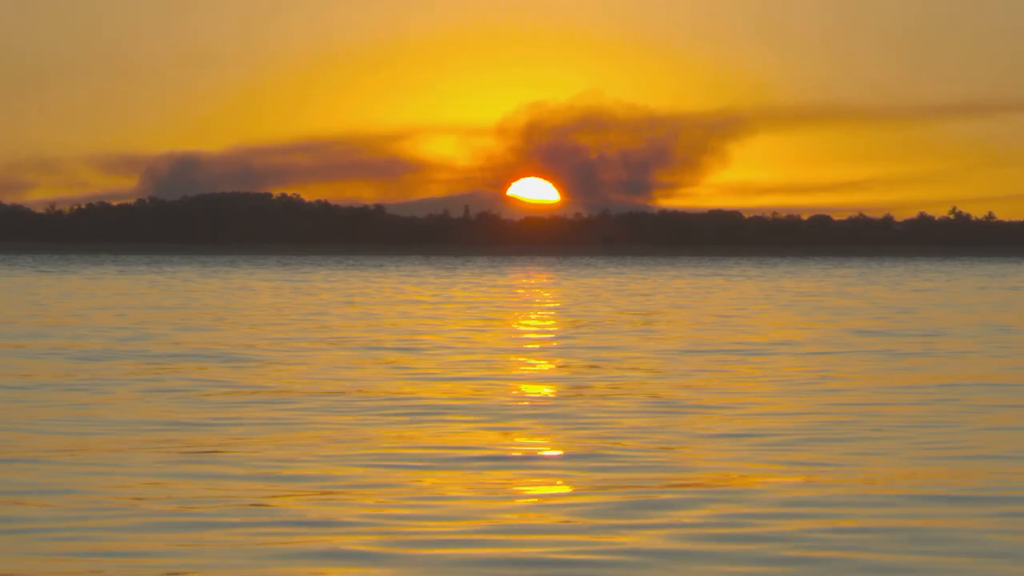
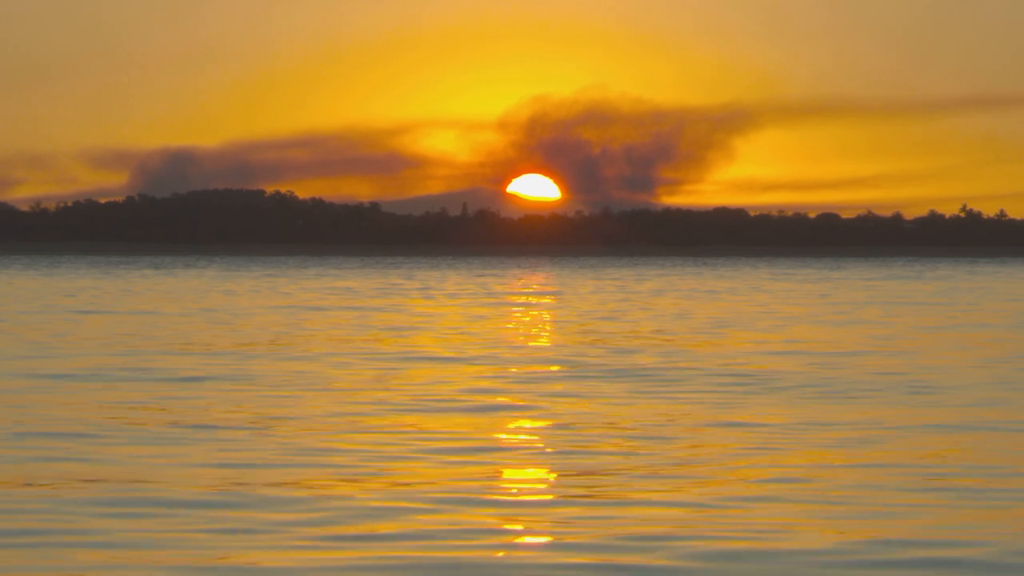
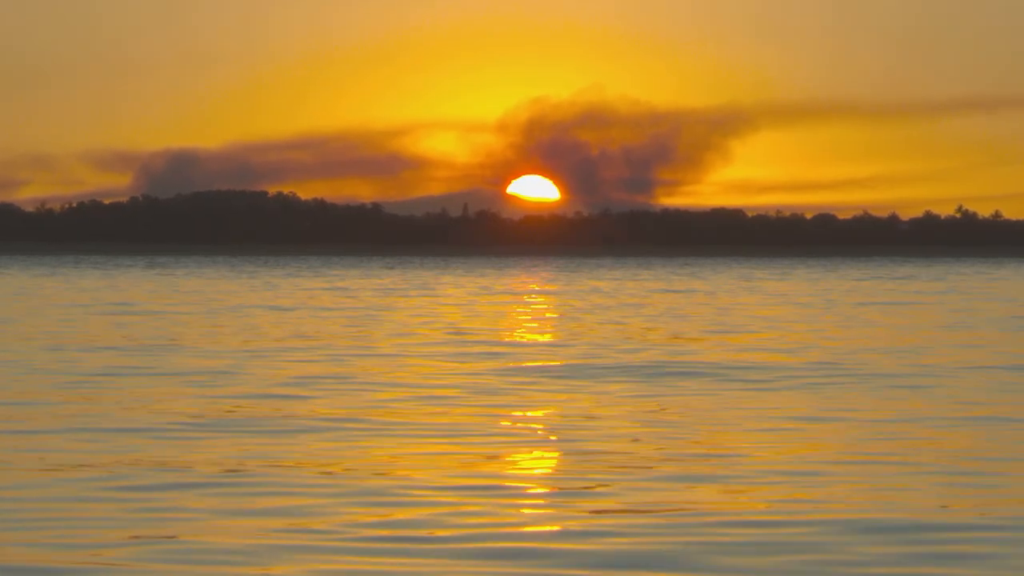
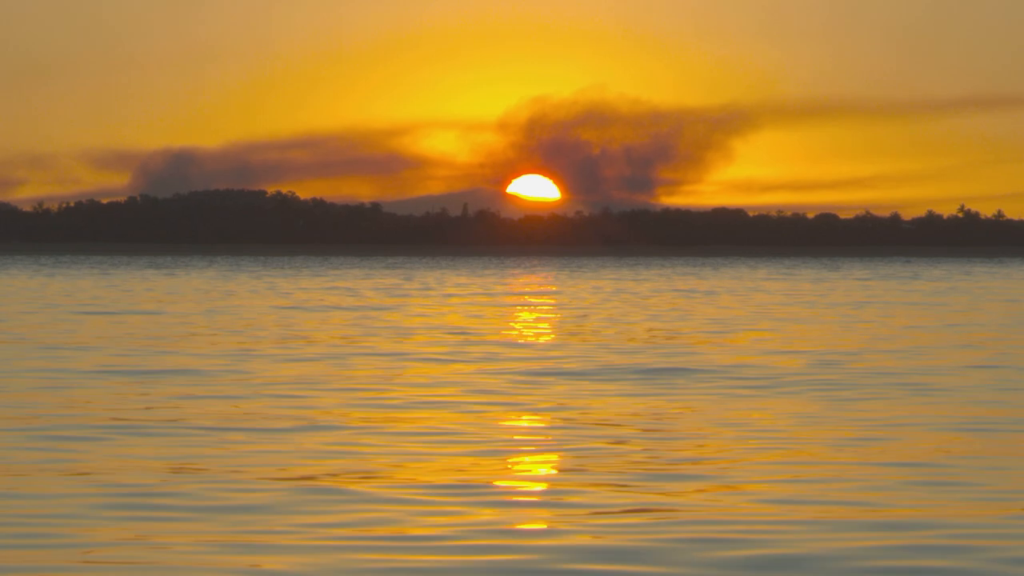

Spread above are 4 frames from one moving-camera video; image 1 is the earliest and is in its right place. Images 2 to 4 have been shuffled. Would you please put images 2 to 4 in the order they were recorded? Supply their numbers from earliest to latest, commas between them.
3, 4, 2
